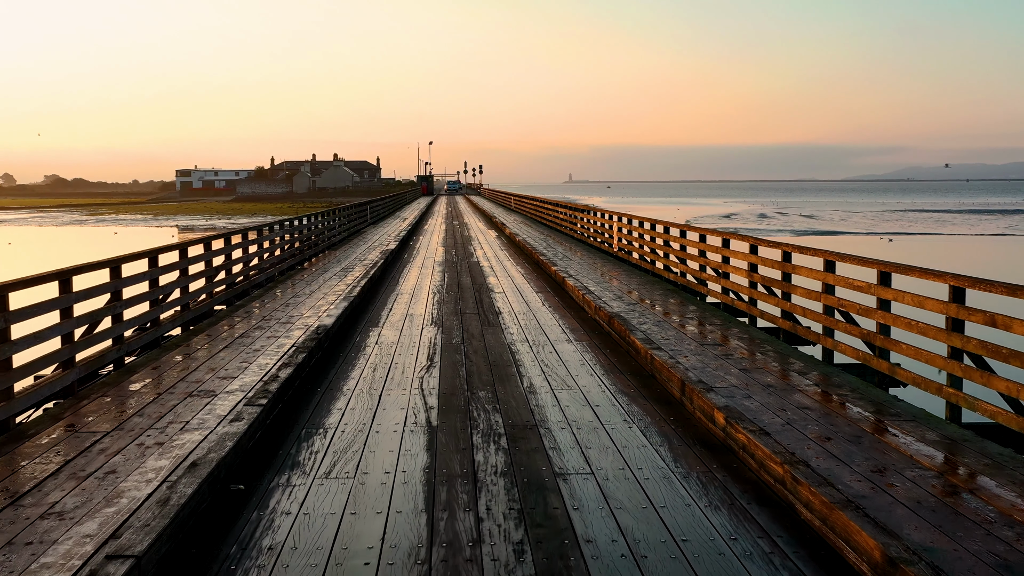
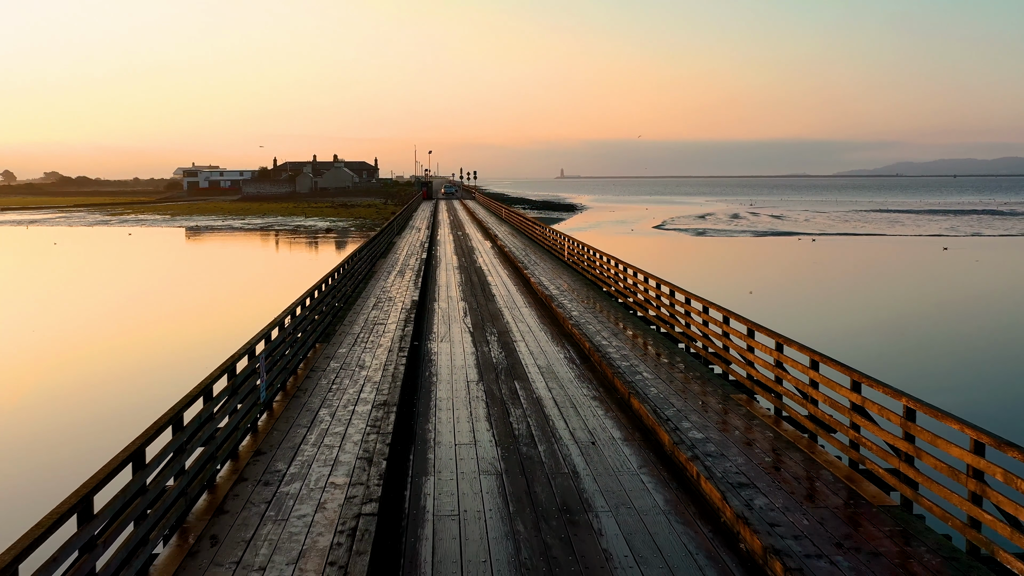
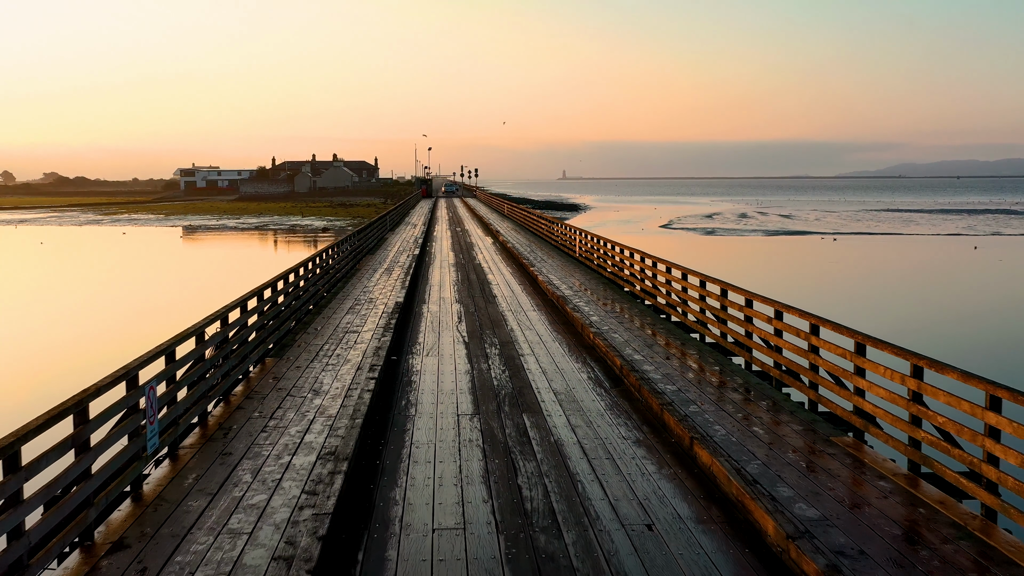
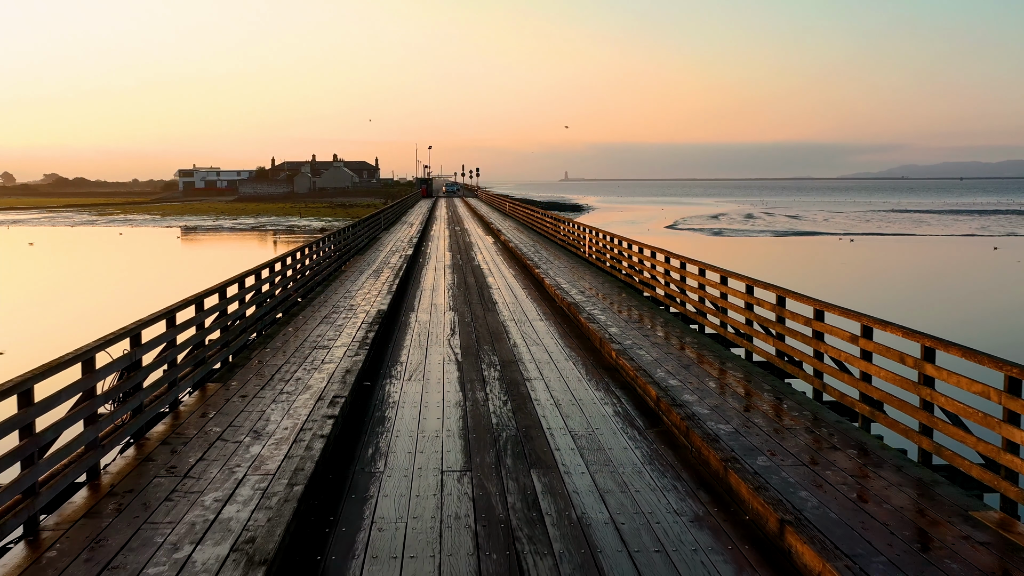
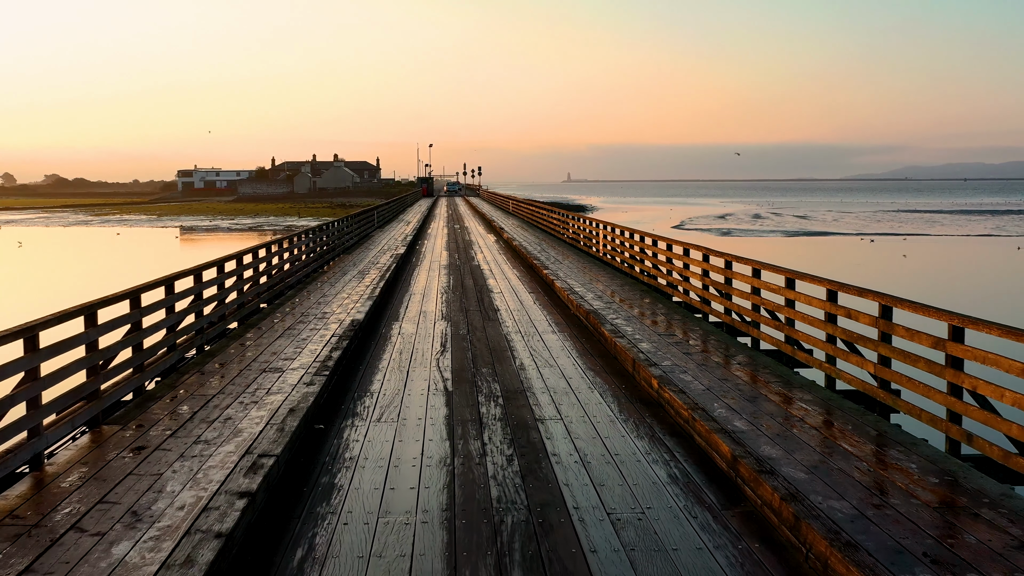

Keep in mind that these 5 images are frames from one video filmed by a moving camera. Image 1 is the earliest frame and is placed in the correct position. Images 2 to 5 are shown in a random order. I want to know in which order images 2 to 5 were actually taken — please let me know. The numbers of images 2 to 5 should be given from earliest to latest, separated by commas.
5, 4, 3, 2
